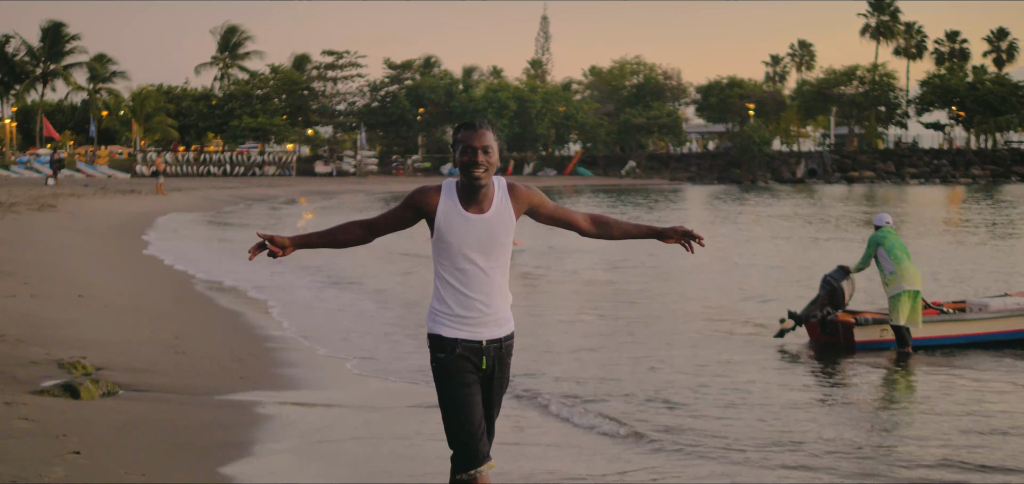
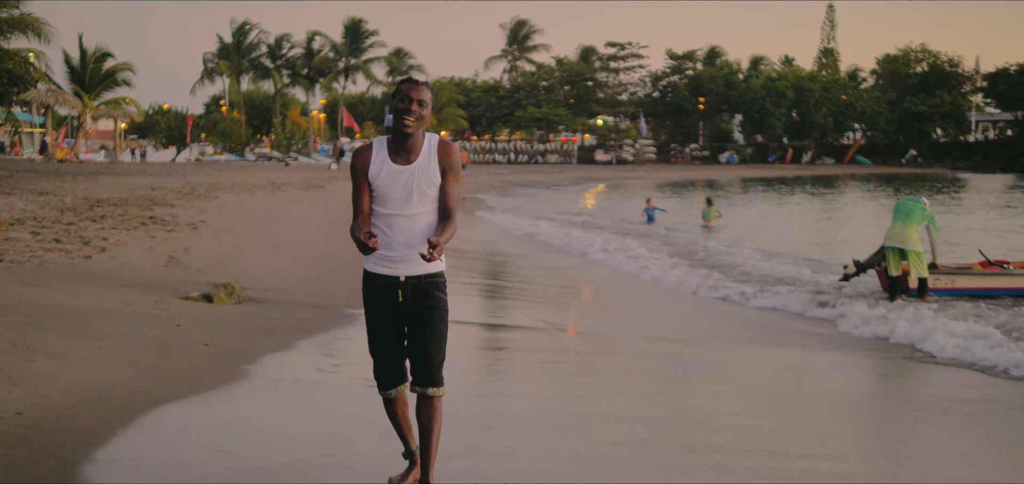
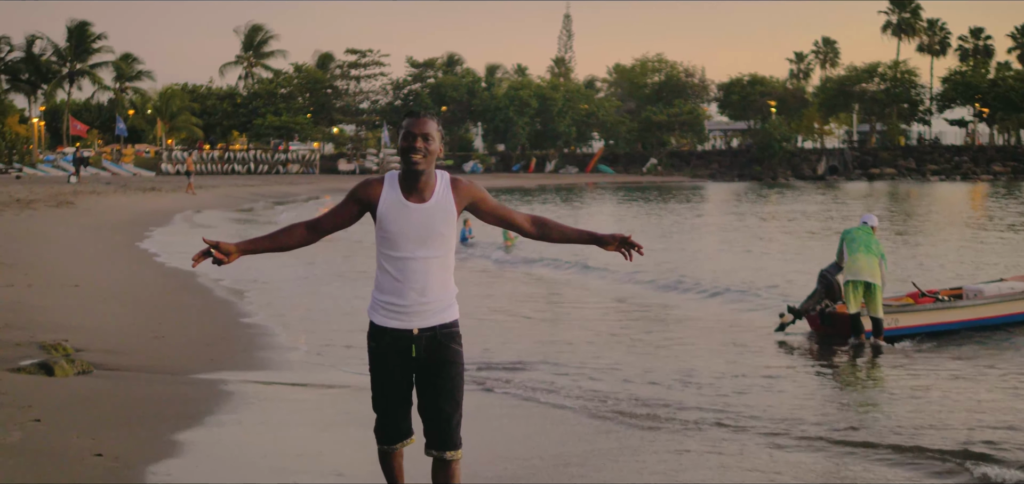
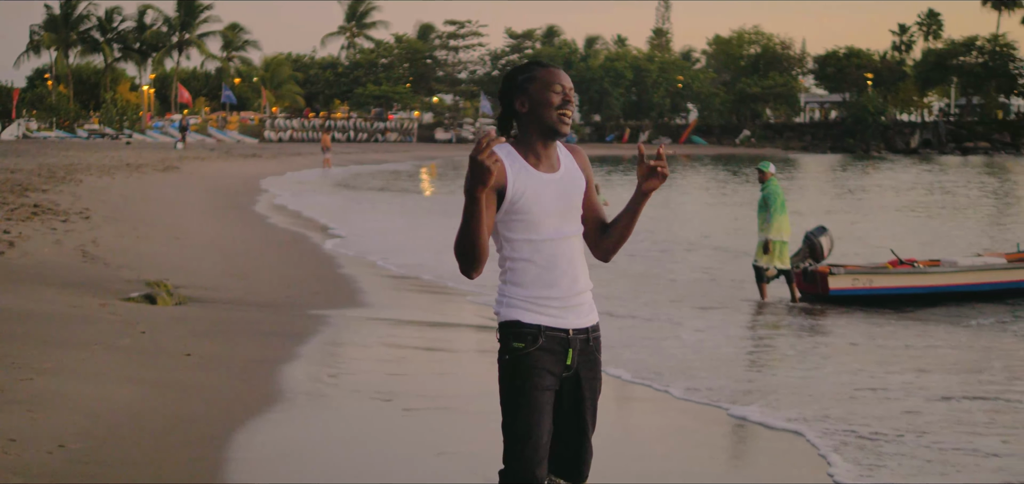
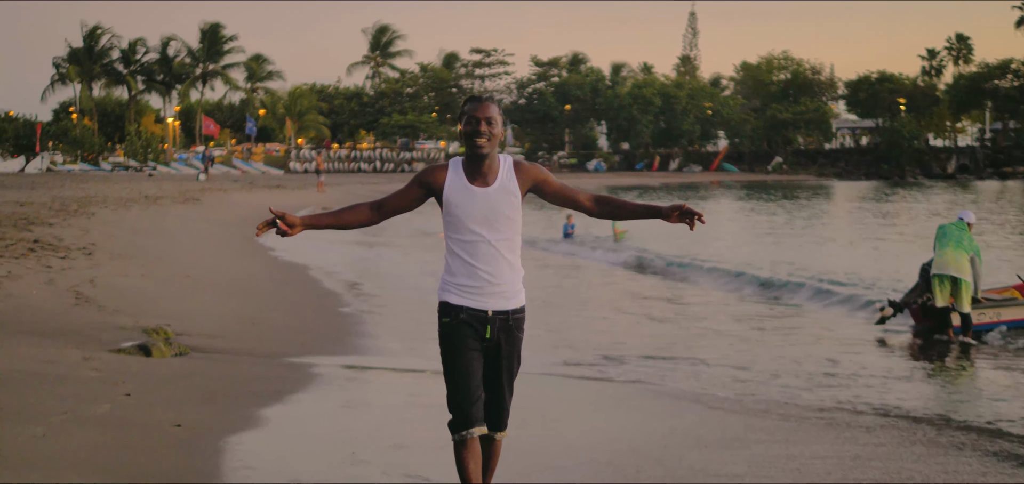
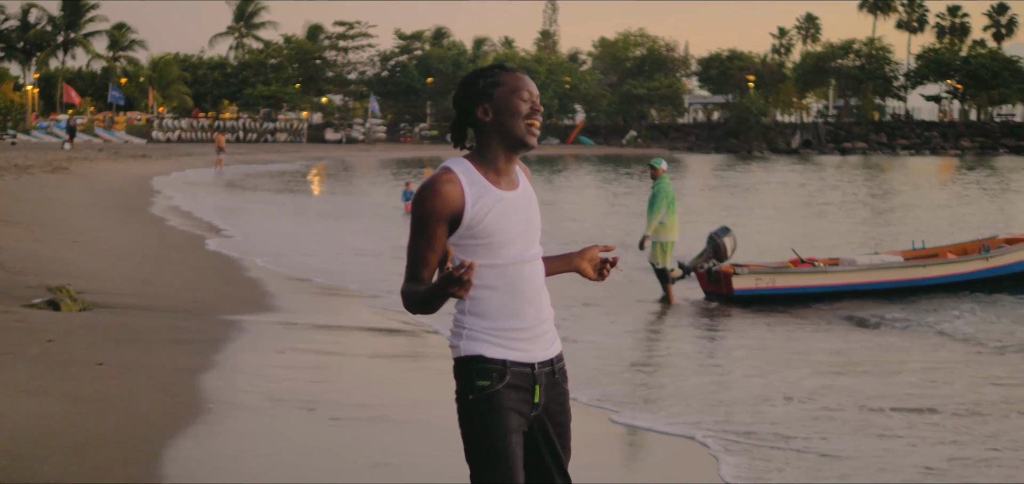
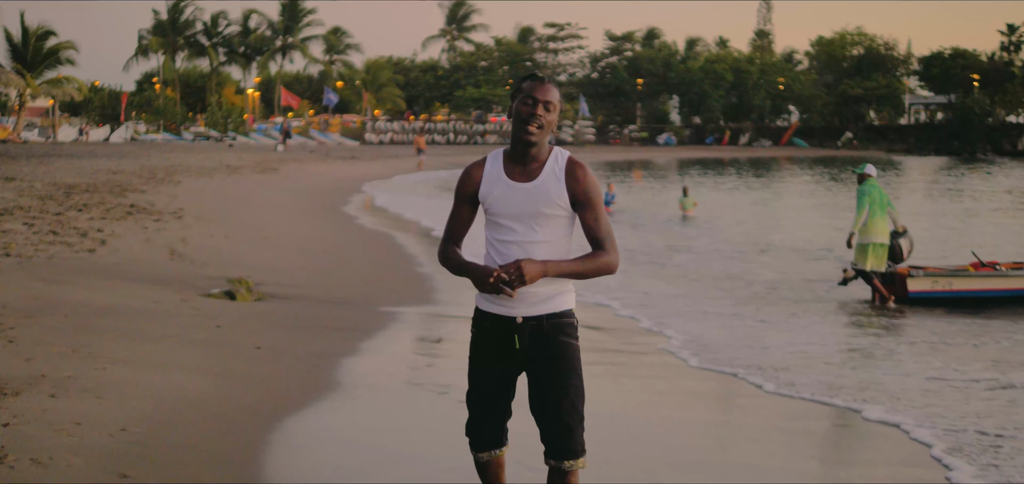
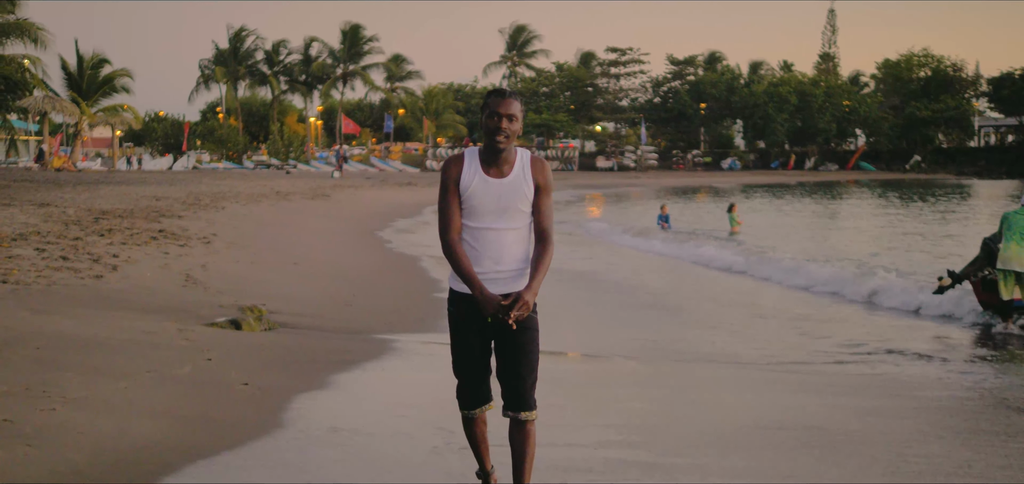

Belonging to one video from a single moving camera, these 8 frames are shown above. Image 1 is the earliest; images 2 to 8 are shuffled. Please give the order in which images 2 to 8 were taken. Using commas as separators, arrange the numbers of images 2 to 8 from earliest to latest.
3, 5, 8, 2, 7, 4, 6
